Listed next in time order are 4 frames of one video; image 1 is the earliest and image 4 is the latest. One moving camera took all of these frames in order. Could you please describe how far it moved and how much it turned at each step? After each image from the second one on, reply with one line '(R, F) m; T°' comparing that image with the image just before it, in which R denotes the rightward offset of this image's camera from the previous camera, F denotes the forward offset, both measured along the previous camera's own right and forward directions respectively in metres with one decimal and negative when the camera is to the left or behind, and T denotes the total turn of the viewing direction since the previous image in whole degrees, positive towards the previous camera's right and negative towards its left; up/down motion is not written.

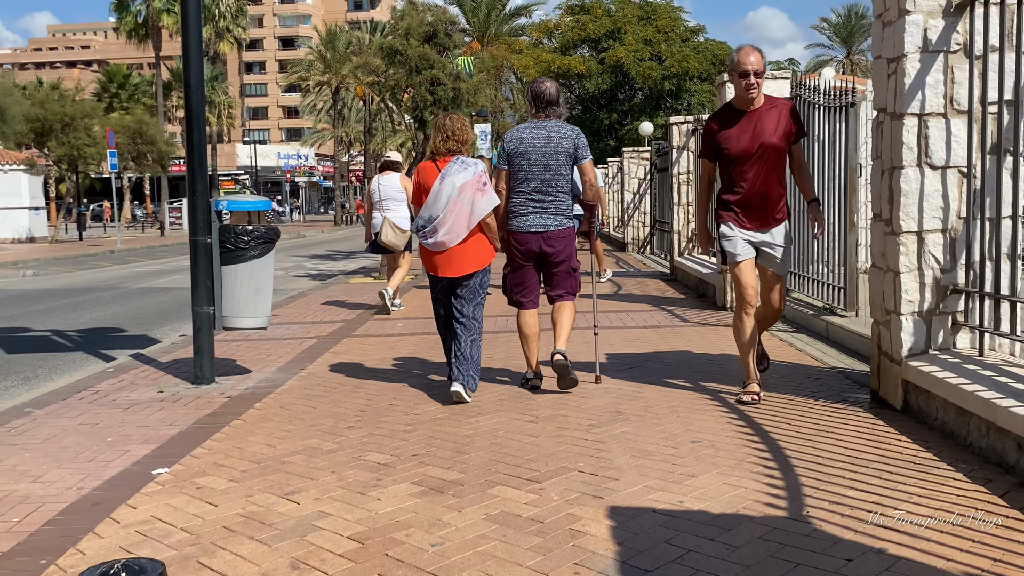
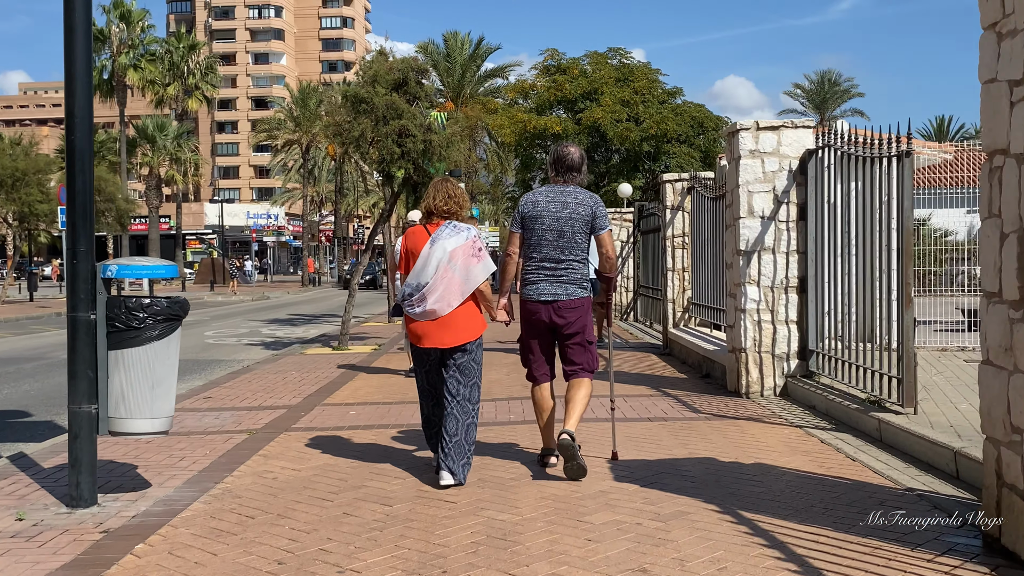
(0.0, +1.4) m; +2°
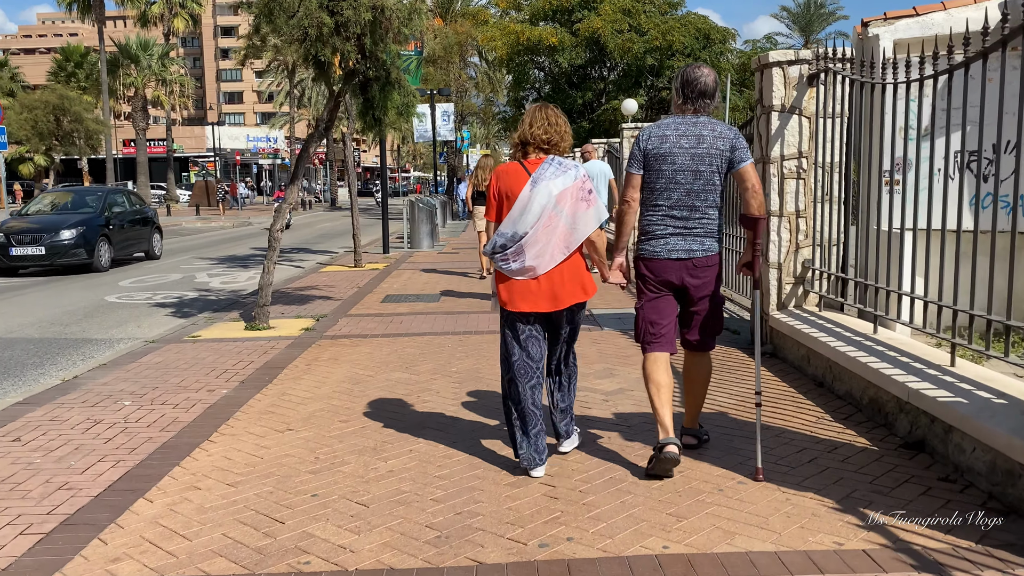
(-0.1, +4.8) m; 0°
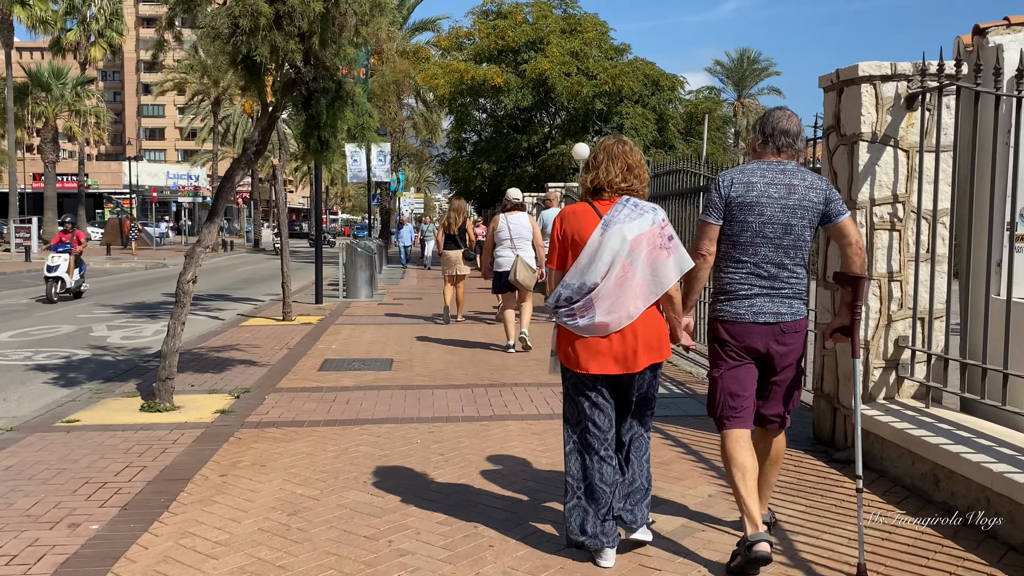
(-0.4, +1.8) m; +5°
